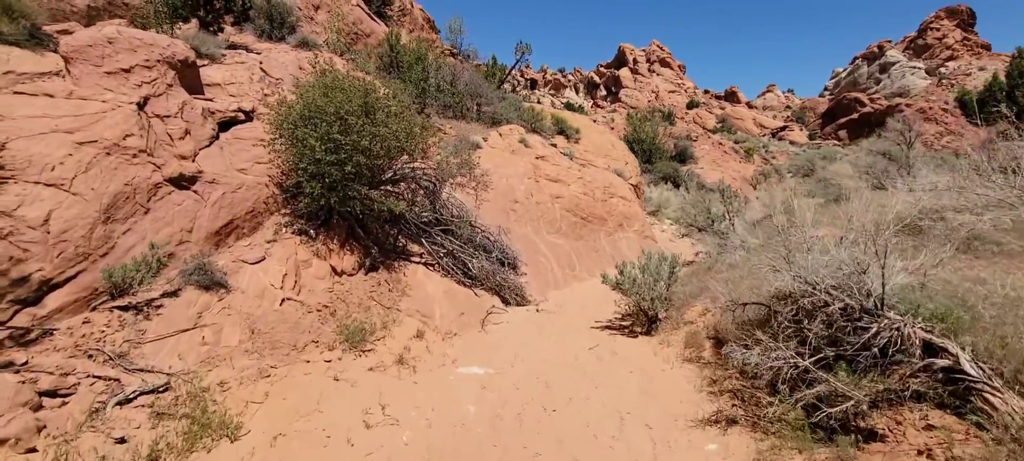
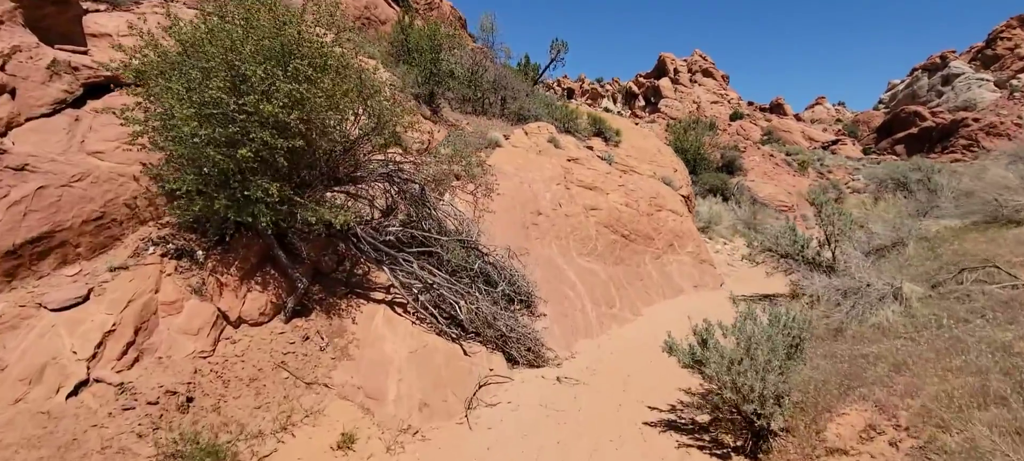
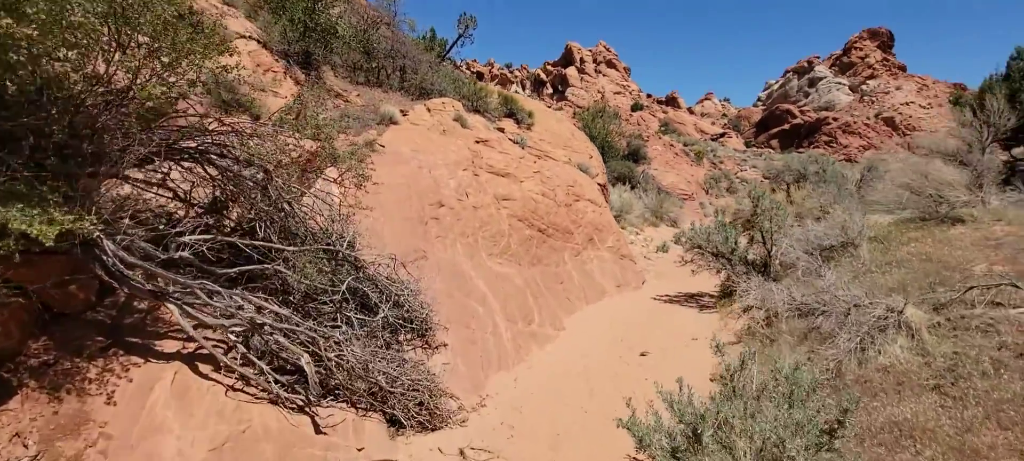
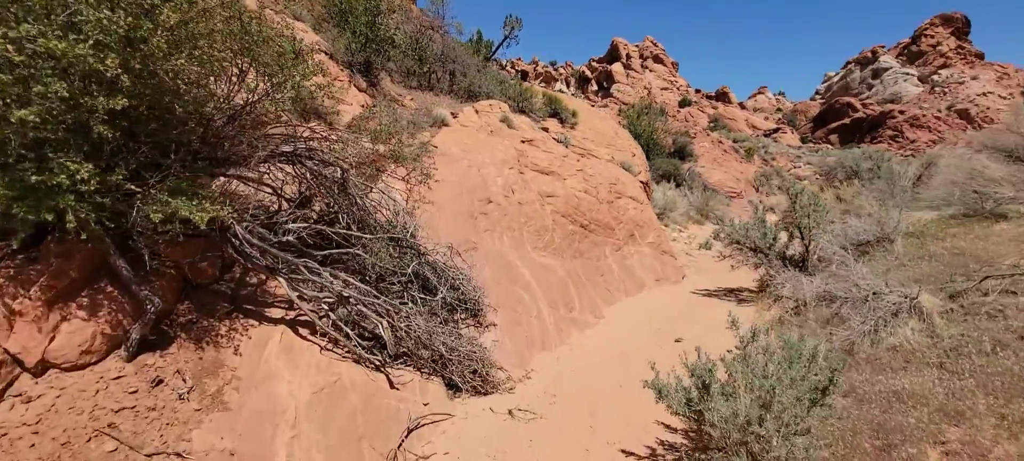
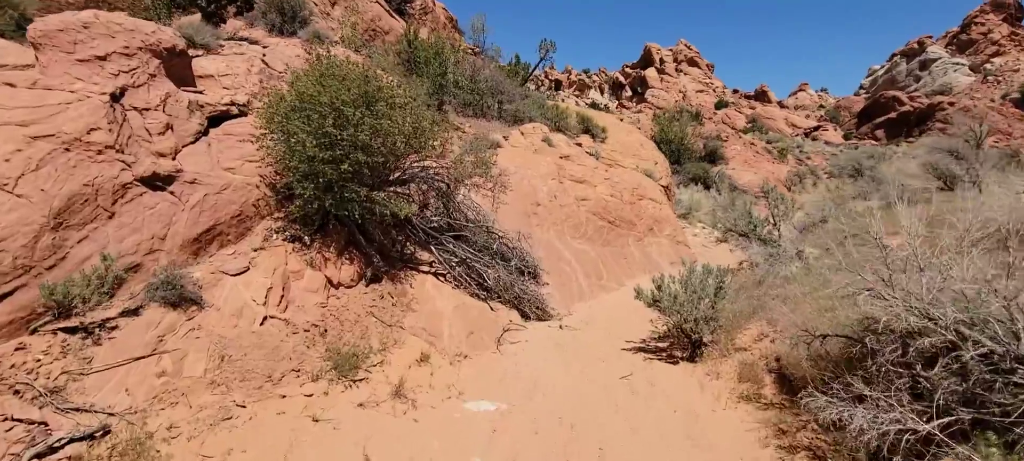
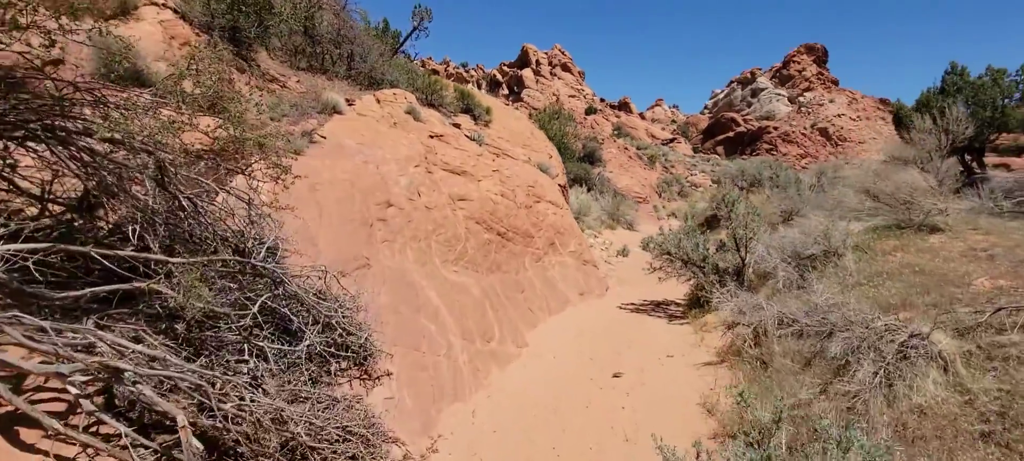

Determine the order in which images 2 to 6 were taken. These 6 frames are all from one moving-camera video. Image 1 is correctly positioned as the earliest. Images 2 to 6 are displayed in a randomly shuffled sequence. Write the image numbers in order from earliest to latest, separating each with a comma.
5, 2, 4, 3, 6
